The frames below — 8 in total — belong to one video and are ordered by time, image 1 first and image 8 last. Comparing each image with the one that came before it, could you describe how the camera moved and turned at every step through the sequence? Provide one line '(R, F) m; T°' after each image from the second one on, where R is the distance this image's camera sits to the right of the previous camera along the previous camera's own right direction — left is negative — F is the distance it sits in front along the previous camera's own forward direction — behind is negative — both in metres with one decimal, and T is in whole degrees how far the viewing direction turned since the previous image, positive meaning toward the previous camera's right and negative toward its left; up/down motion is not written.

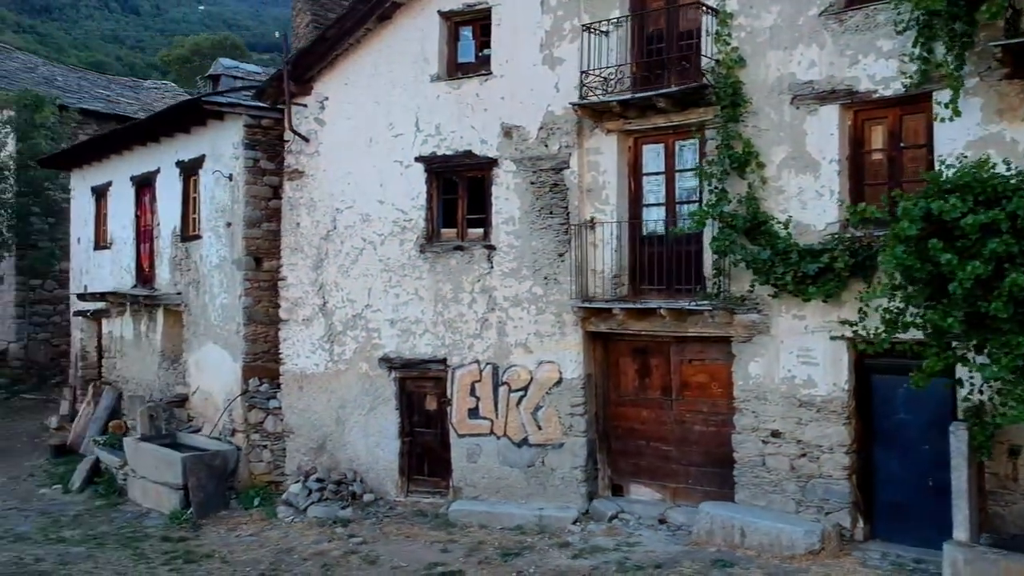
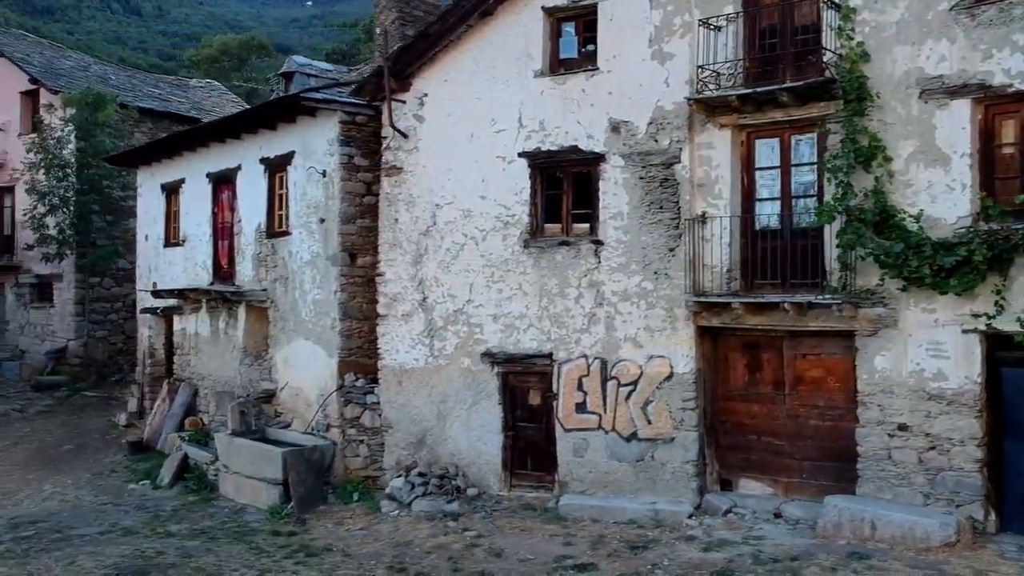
(-1.1, 0.0) m; 0°
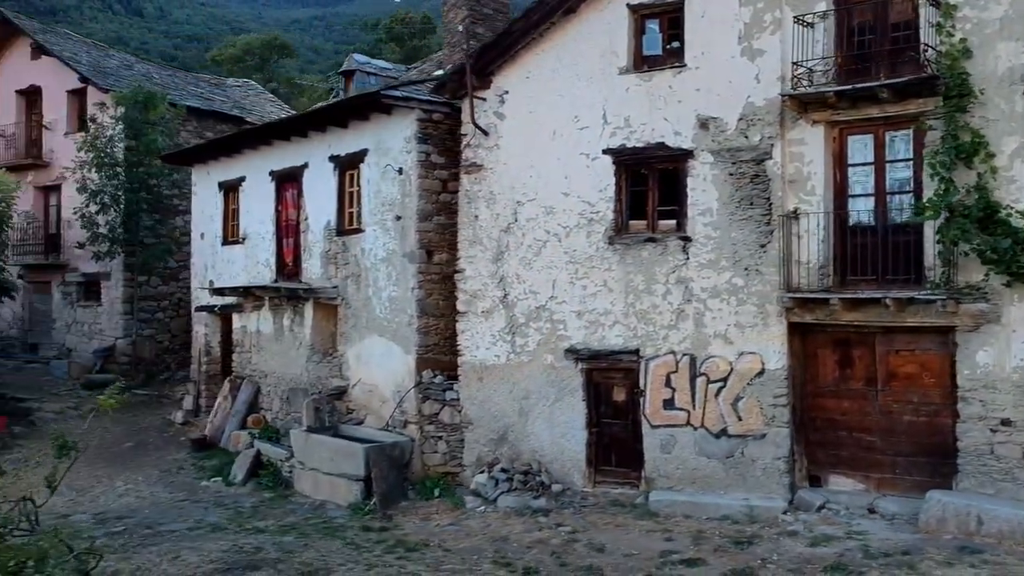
(-0.9, 0.0) m; 0°
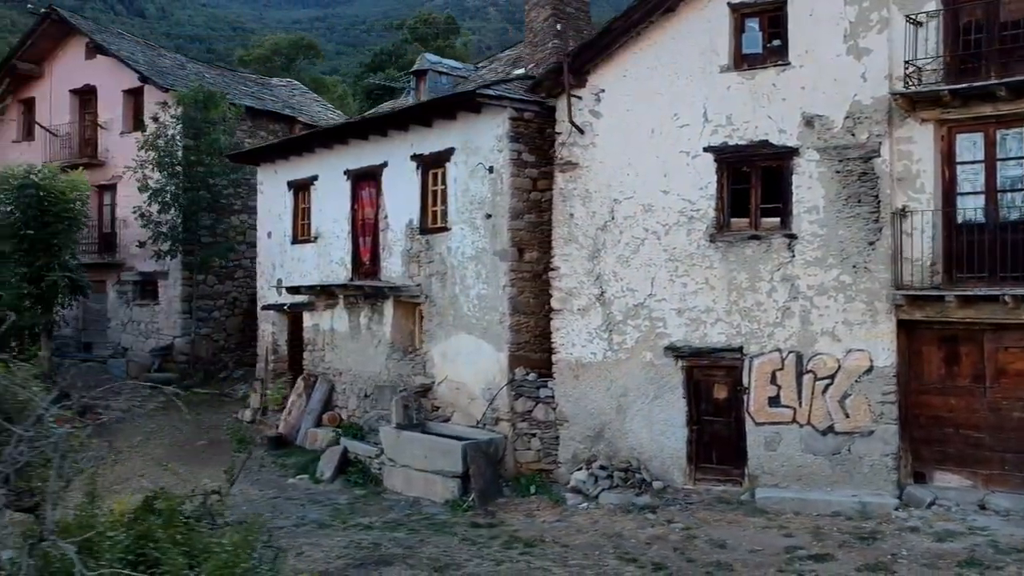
(-1.1, 0.0) m; 0°
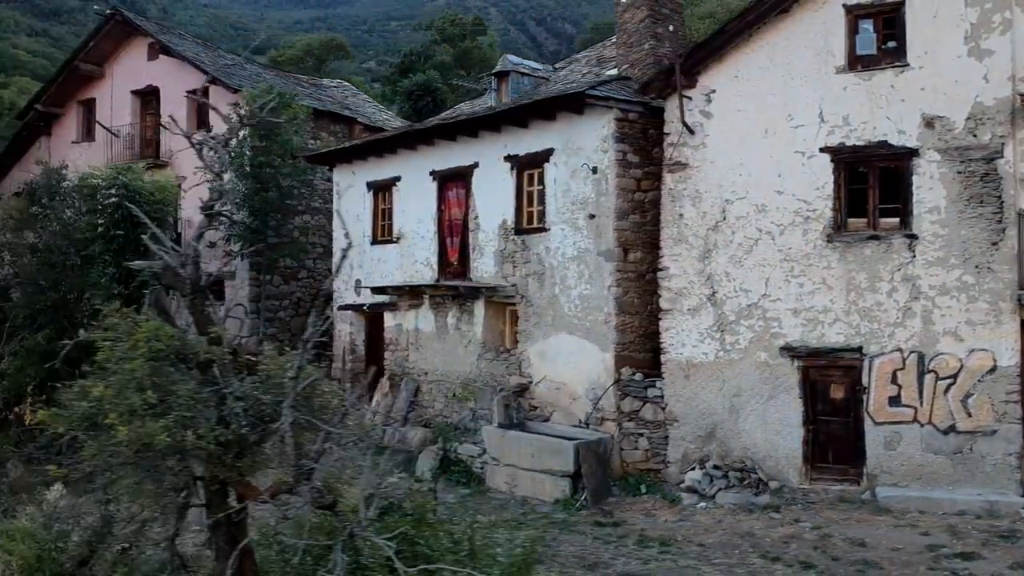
(-1.3, 0.0) m; 0°
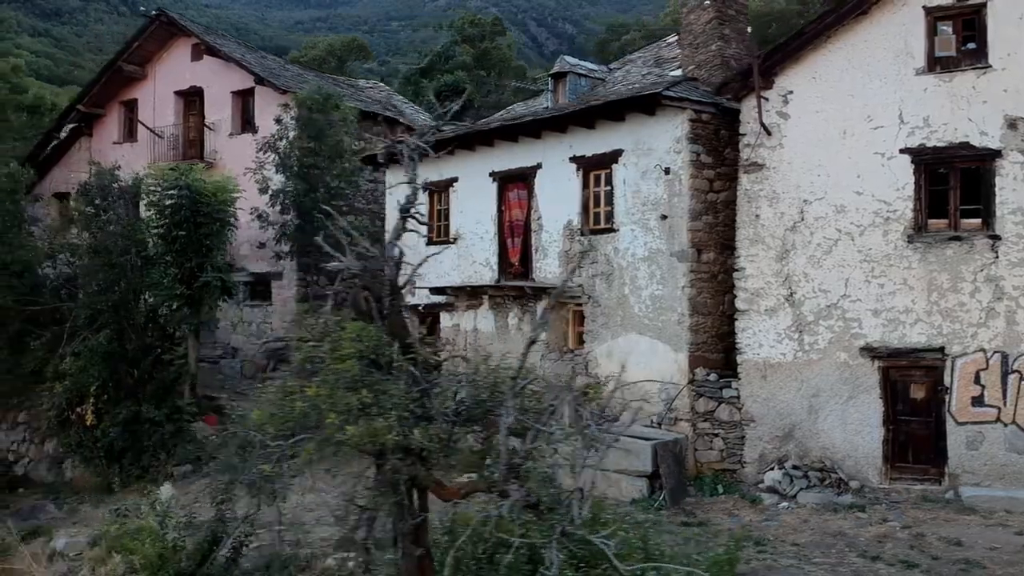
(-0.9, 0.0) m; 0°
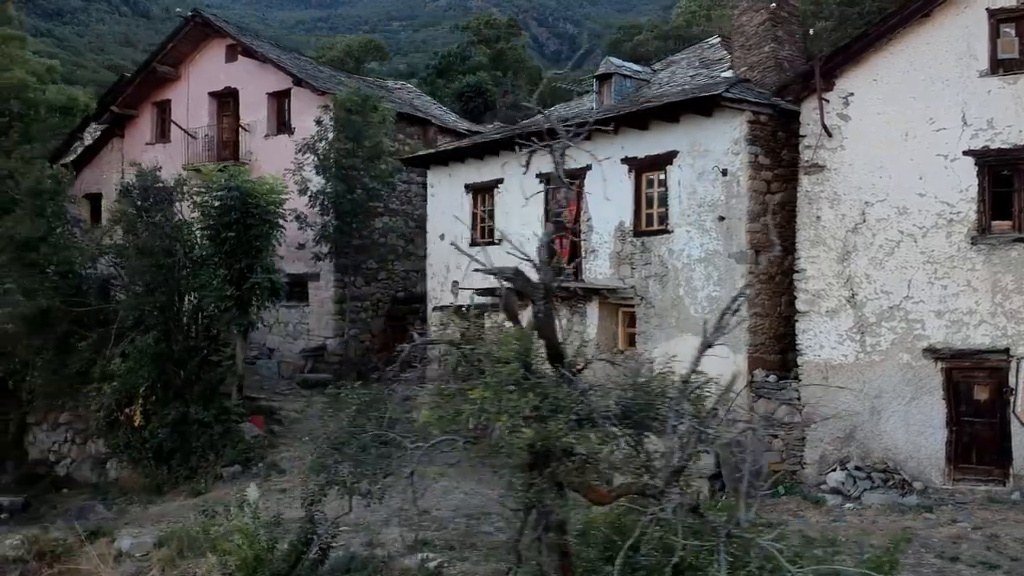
(-0.7, 0.0) m; 0°
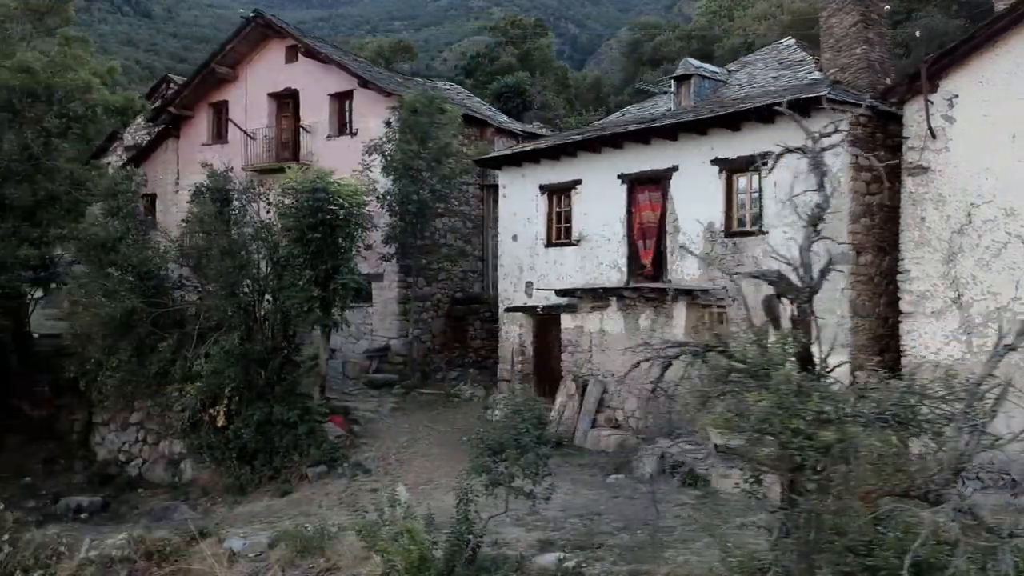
(-1.2, 0.0) m; 0°
